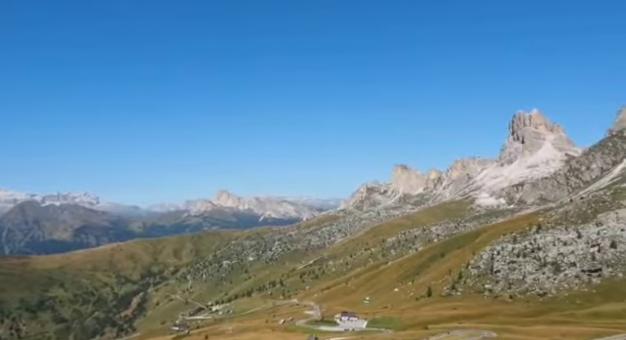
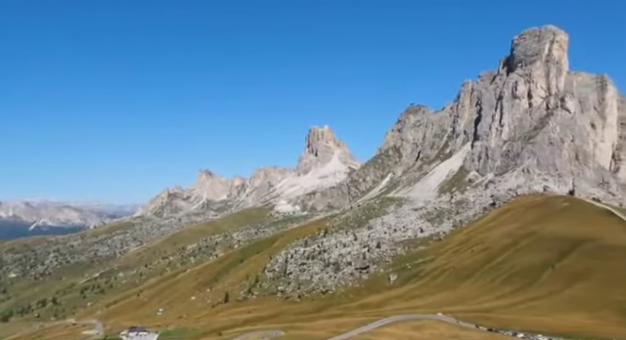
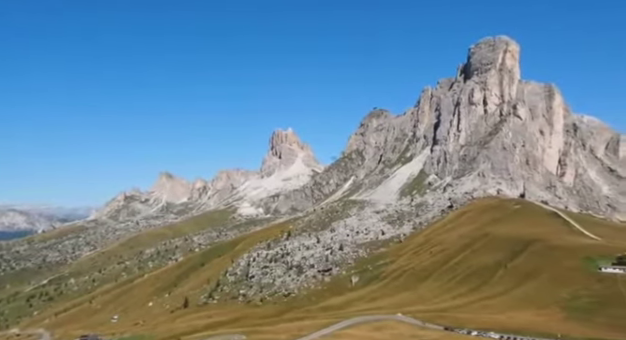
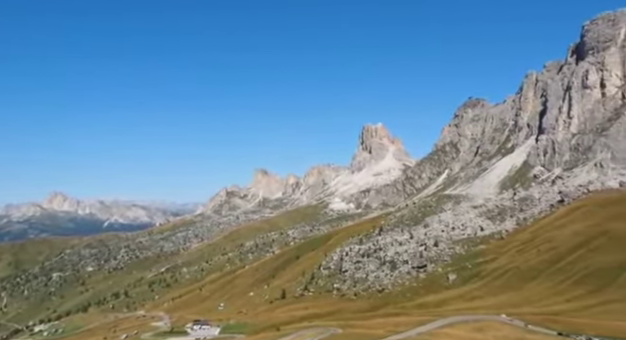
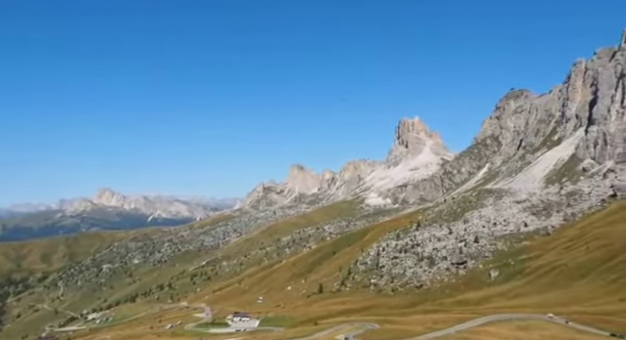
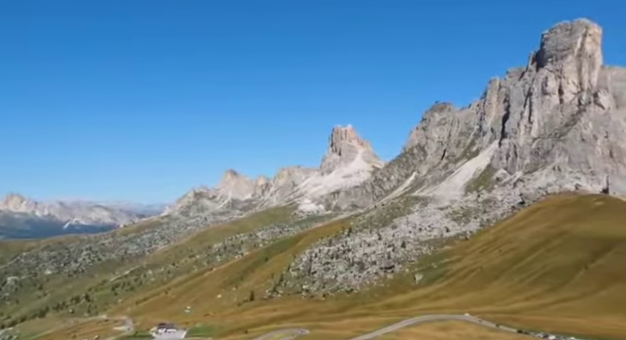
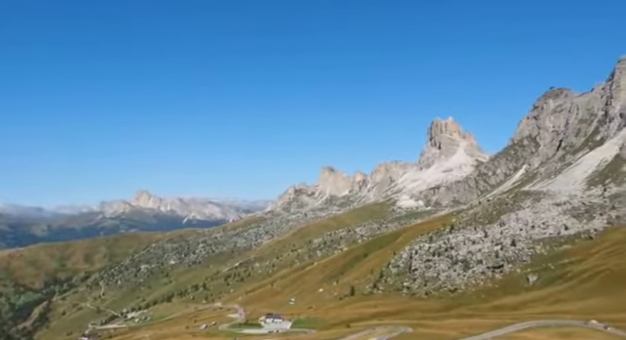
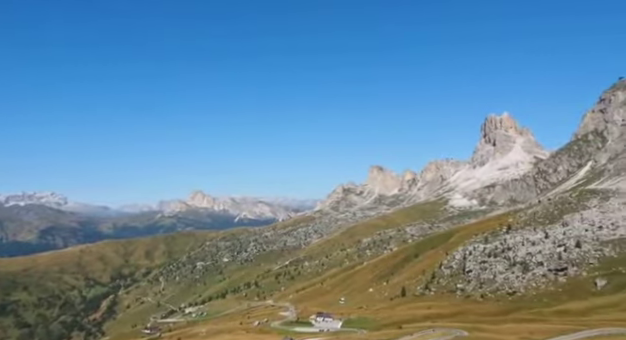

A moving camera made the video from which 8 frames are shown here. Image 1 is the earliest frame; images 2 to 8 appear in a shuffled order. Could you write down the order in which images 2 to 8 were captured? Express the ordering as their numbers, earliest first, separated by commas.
8, 7, 5, 4, 6, 2, 3
